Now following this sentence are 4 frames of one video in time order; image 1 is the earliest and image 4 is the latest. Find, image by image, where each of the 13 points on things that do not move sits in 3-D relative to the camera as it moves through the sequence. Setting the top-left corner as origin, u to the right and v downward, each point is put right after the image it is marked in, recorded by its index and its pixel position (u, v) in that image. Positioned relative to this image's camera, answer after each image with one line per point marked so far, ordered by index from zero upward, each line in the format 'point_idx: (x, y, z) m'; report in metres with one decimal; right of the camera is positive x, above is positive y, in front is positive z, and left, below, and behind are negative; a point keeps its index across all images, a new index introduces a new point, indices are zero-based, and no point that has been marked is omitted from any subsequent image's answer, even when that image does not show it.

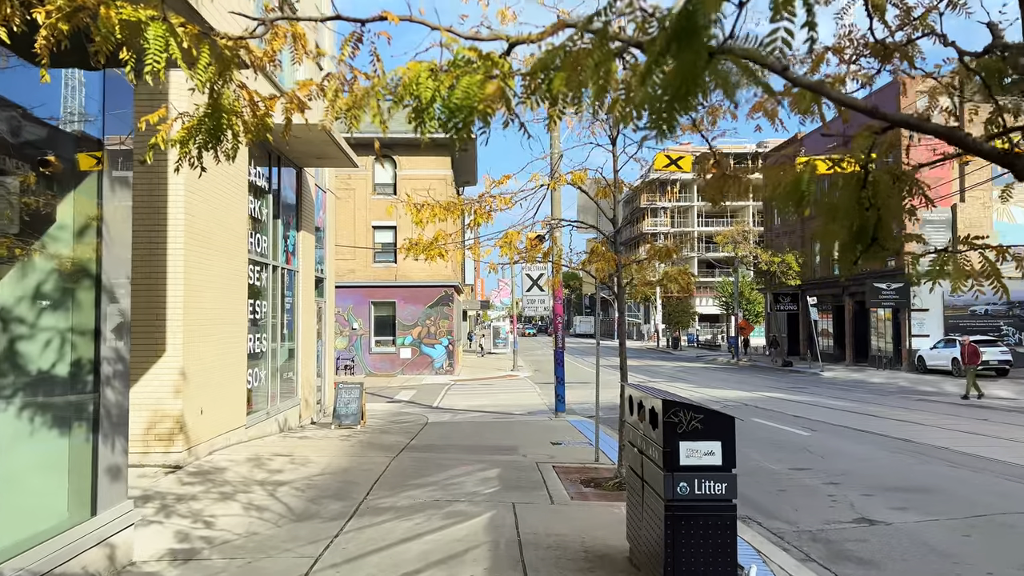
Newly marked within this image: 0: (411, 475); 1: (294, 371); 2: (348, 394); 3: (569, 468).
0: (-1.1, -2.0, +8.2) m
1: (-3.9, -1.5, +13.8) m
2: (-2.9, -1.9, +13.6) m
3: (+0.7, -2.1, +9.0) m
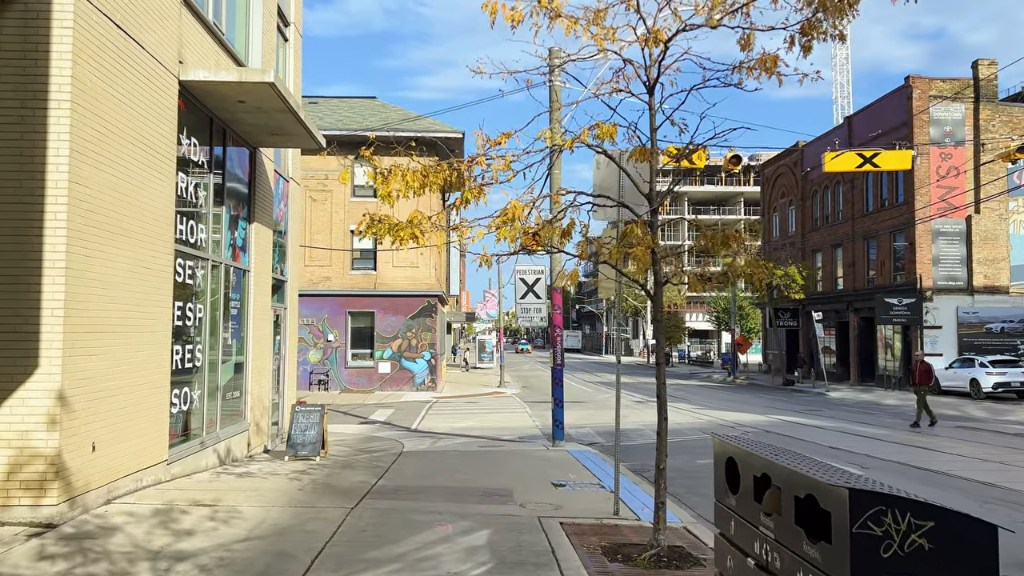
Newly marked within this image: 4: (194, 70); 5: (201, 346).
0: (-1.1, -2.0, +5.9) m
1: (-4.0, -1.5, +11.5) m
2: (-3.0, -1.9, +11.3) m
3: (+0.6, -2.1, +6.8) m
4: (-3.6, +2.5, +8.8) m
5: (-3.9, -0.7, +9.8) m
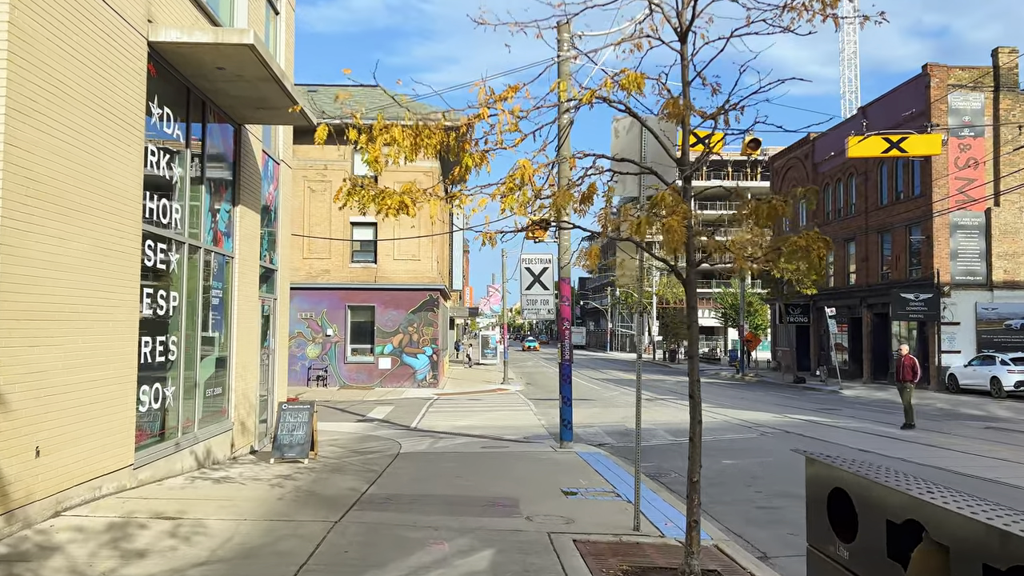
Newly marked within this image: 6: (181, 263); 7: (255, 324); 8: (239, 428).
0: (-1.0, -1.8, +5.0) m
1: (-3.9, -1.4, +10.6) m
2: (-2.9, -1.7, +10.4) m
3: (+0.7, -2.0, +5.9) m
4: (-3.5, +2.6, +7.9) m
5: (-3.9, -0.6, +8.9) m
6: (-3.8, +0.3, +9.0) m
7: (-3.9, -0.5, +11.7) m
8: (-3.9, -2.0, +11.0) m
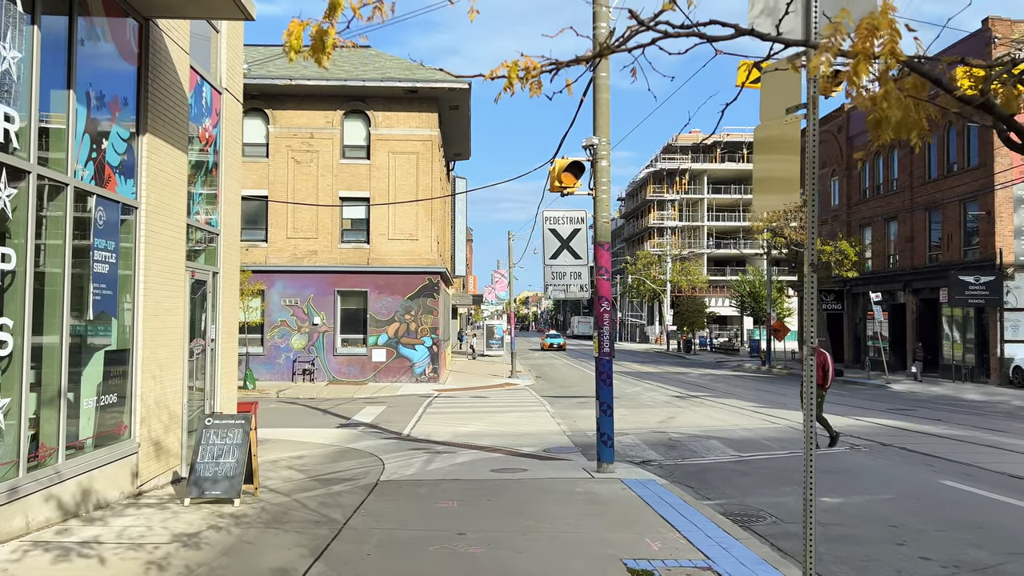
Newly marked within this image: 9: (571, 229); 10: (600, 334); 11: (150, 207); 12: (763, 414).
0: (-0.8, -1.5, +1.8) m
1: (-3.7, -1.0, +7.4) m
2: (-2.7, -1.4, +7.2) m
3: (+0.9, -1.7, +2.7) m
4: (-3.3, +2.9, +4.6) m
5: (-3.6, -0.2, +5.7) m
6: (-3.6, +0.6, +5.8) m
7: (-3.6, -0.2, +8.5) m
8: (-3.6, -1.6, +7.8) m
9: (+0.7, +0.7, +9.8) m
10: (+1.0, -0.5, +9.3) m
11: (-3.6, +0.8, +7.8) m
12: (+5.3, -2.7, +16.4) m
